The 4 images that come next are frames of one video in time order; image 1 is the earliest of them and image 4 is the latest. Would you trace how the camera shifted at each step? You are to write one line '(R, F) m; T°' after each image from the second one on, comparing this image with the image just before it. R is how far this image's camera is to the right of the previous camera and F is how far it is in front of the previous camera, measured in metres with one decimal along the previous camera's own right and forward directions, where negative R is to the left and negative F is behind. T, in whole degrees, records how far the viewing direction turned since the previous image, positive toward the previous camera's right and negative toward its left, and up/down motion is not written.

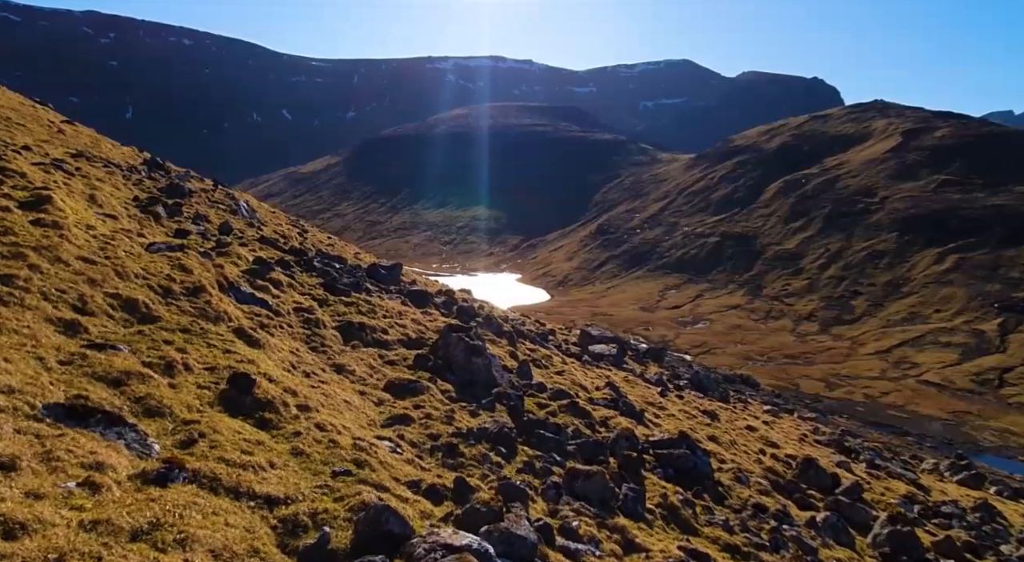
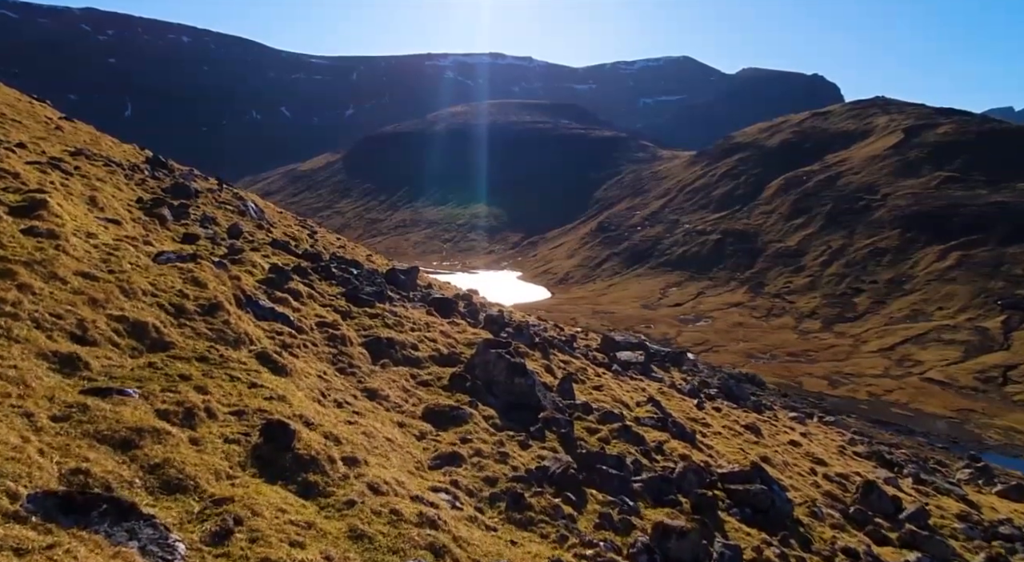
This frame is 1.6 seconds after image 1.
(-1.9, +3.8) m; 0°
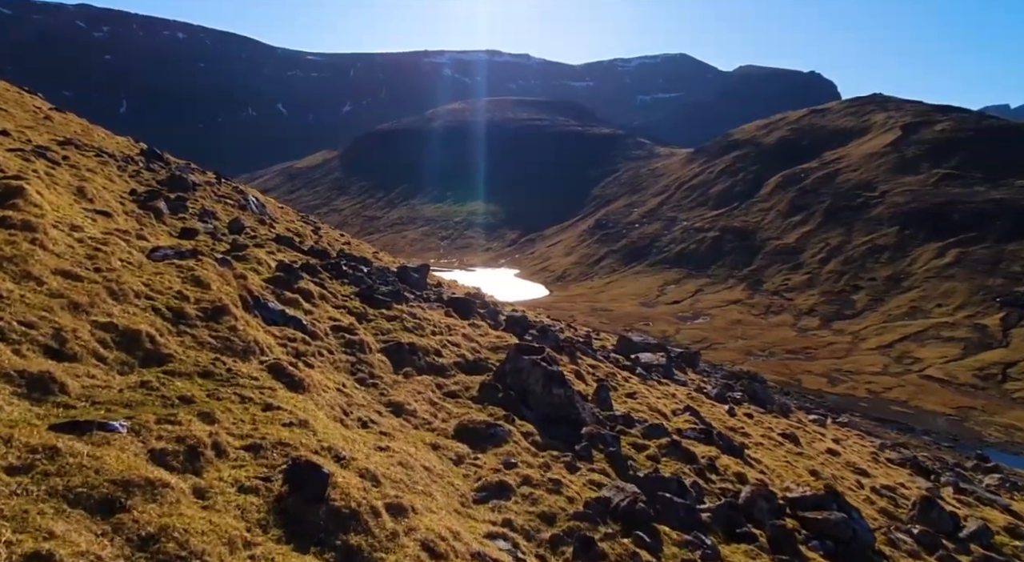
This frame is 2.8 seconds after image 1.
(-1.5, +3.7) m; 0°
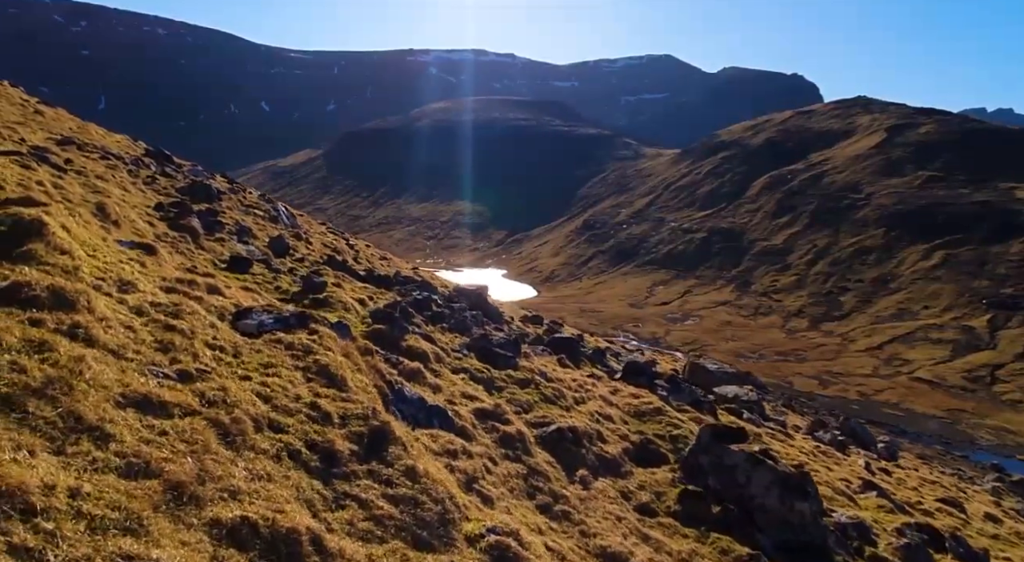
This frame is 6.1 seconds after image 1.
(-6.1, +9.5) m; +1°
